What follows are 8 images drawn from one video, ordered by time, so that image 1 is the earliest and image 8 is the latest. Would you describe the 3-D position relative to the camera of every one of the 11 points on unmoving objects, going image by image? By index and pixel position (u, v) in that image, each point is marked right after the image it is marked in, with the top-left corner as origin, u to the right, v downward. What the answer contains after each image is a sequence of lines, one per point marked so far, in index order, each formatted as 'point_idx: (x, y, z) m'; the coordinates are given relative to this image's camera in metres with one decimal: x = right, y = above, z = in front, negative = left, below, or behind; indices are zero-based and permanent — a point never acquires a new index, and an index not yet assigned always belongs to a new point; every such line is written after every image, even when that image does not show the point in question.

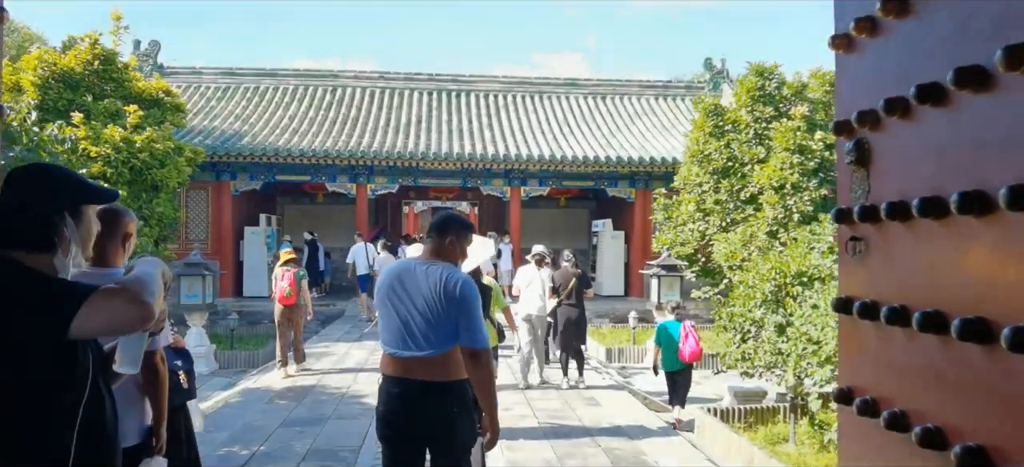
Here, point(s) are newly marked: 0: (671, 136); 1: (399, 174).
0: (+2.9, +1.8, +14.8) m
1: (-2.0, +1.1, +14.1) m
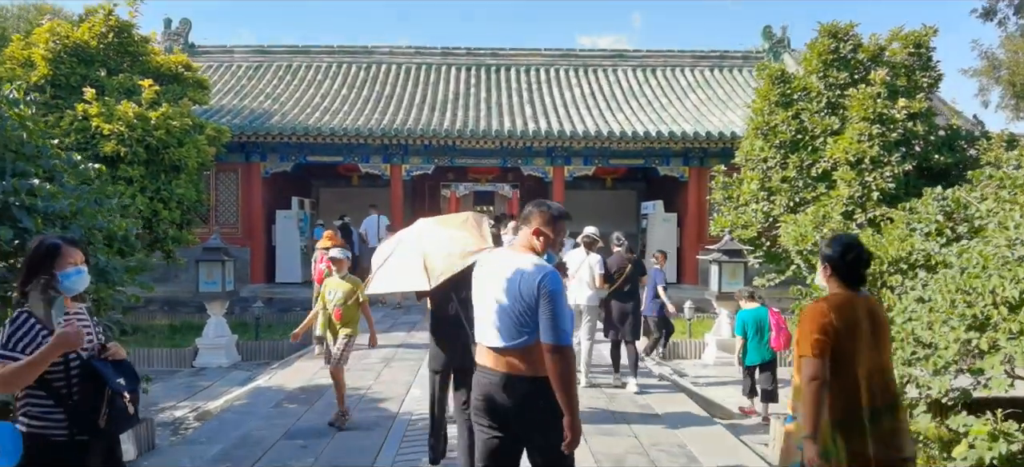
0: (+3.7, +2.1, +13.7) m
1: (-1.3, +1.3, +13.3) m
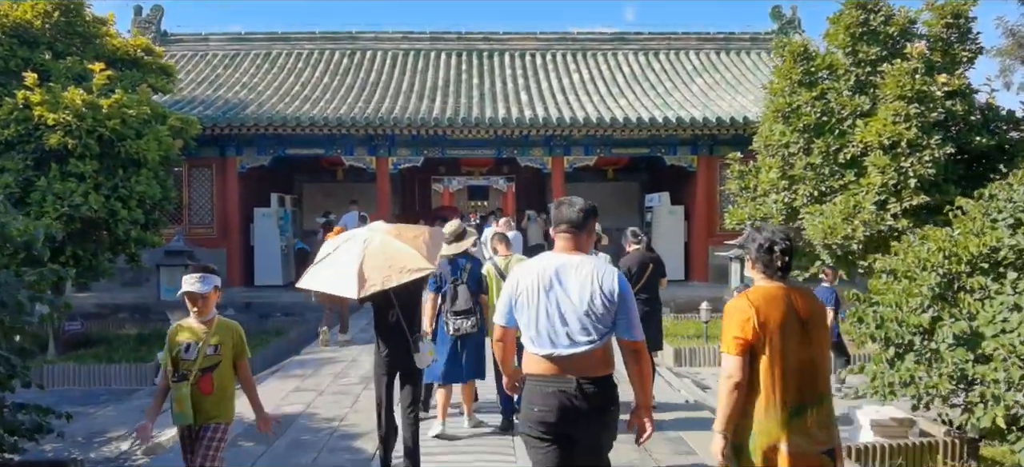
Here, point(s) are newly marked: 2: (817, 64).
0: (+3.6, +2.2, +12.9) m
1: (-1.4, +1.4, +12.4) m
2: (+3.3, +1.8, +8.8) m
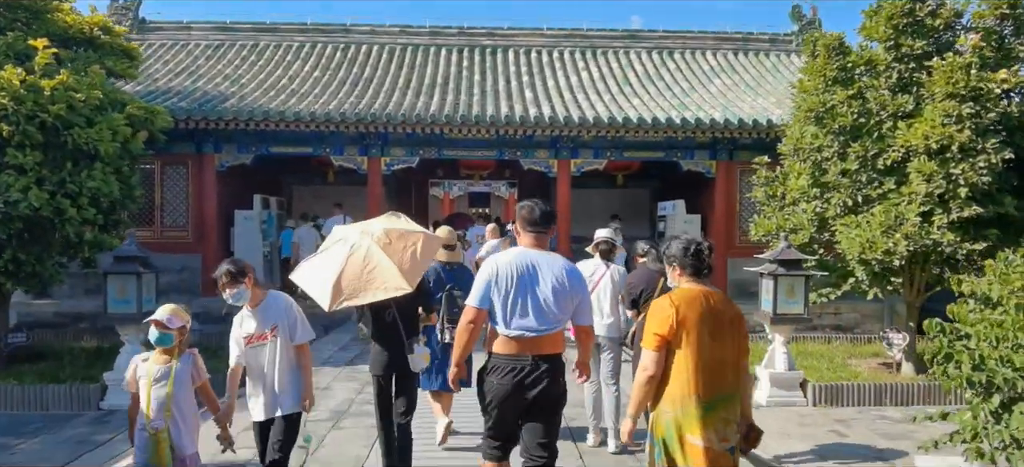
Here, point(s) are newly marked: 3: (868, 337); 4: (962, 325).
0: (+3.6, +2.0, +11.9) m
1: (-1.3, +1.3, +11.4) m
2: (+3.3, +1.7, +7.8) m
3: (+4.5, -1.3, +10.2) m
4: (+2.2, -0.4, +3.8) m
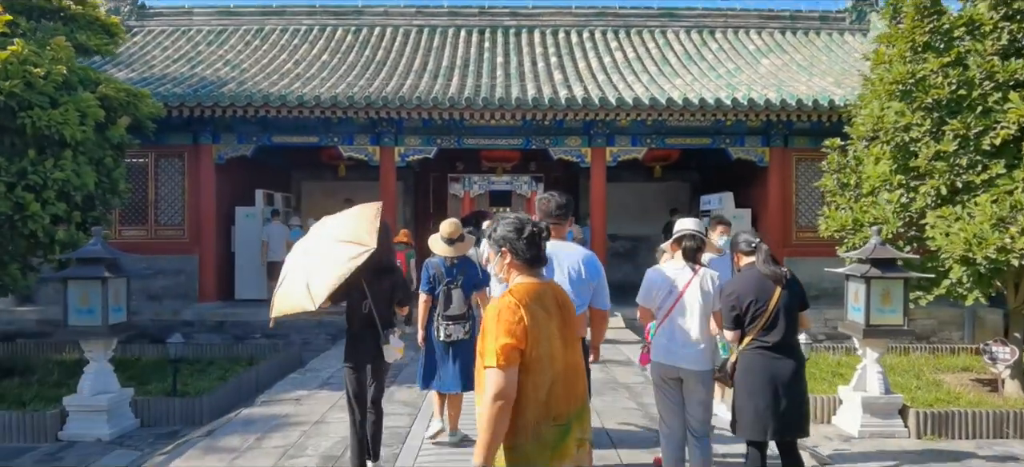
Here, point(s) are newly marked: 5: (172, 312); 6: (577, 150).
0: (+4.0, +2.1, +10.6) m
1: (-1.0, +1.3, +10.3) m
2: (+3.6, +1.7, +6.6) m
3: (+4.8, -1.3, +9.0) m
4: (+2.3, -0.4, +2.7) m
5: (-4.1, -1.0, +9.8) m
6: (+0.8, +1.1, +10.3) m
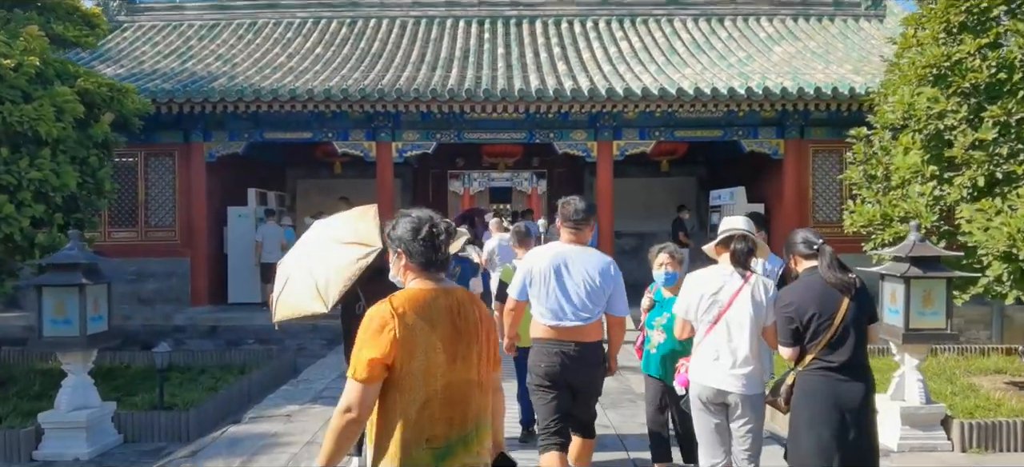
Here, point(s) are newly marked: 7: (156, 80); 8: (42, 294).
0: (+4.1, +2.2, +10.2) m
1: (-0.9, +1.3, +9.9) m
2: (+3.6, +1.8, +6.2) m
3: (+4.9, -1.2, +8.5) m
4: (+2.4, -0.4, +2.2) m
5: (-4.1, -1.0, +9.4) m
6: (+0.9, +1.1, +9.9) m
7: (-4.2, +1.8, +9.5) m
8: (-3.1, -0.4, +5.4) m
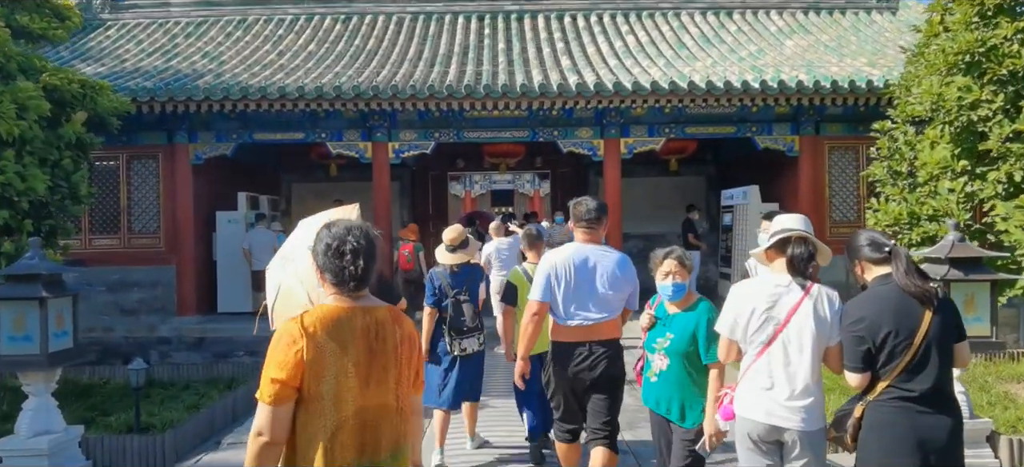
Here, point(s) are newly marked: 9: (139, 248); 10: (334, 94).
0: (+4.1, +2.2, +9.7) m
1: (-0.9, +1.3, +9.4) m
2: (+3.6, +1.8, +5.7) m
3: (+4.9, -1.2, +8.1) m
4: (+2.4, -0.4, +1.8) m
5: (-4.0, -1.0, +8.9) m
6: (+0.9, +1.1, +9.4) m
7: (-4.2, +1.7, +9.0) m
8: (-3.1, -0.5, +4.9) m
9: (-4.3, -0.2, +9.2) m
10: (-1.9, +1.5, +8.5) m
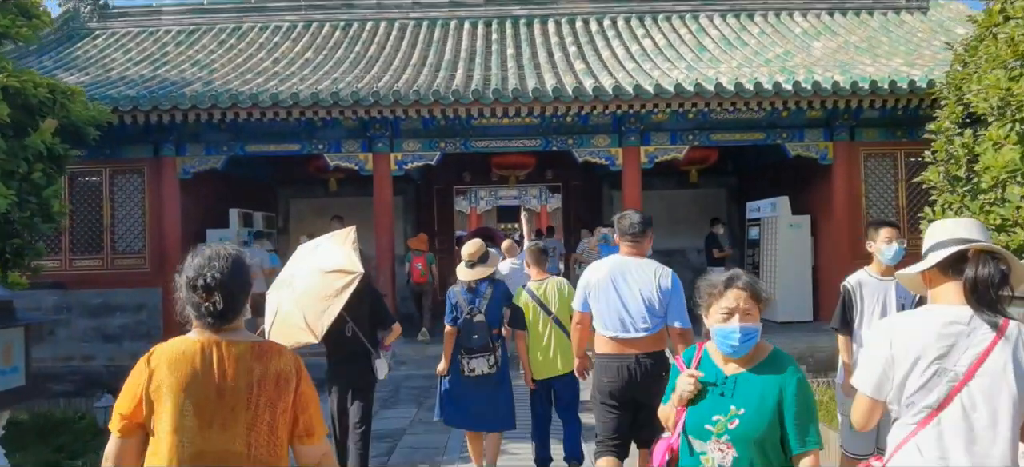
0: (+4.2, +2.0, +9.1) m
1: (-0.8, +1.1, +8.8) m
2: (+3.7, +1.7, +5.0) m
3: (+5.1, -1.3, +7.3) m
4: (+2.5, -0.4, +1.1) m
5: (-3.9, -1.3, +8.2) m
6: (+1.0, +0.9, +8.8) m
7: (-4.1, +1.5, +8.4) m
8: (-3.0, -0.6, +4.2) m
9: (-4.1, -0.4, +8.6) m
10: (-1.8, +1.3, +7.8) m
